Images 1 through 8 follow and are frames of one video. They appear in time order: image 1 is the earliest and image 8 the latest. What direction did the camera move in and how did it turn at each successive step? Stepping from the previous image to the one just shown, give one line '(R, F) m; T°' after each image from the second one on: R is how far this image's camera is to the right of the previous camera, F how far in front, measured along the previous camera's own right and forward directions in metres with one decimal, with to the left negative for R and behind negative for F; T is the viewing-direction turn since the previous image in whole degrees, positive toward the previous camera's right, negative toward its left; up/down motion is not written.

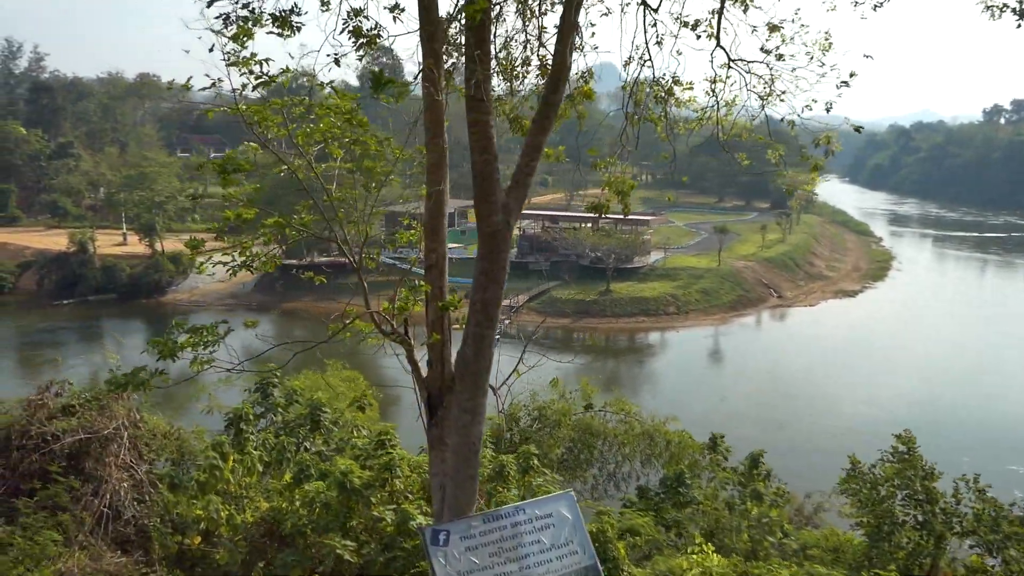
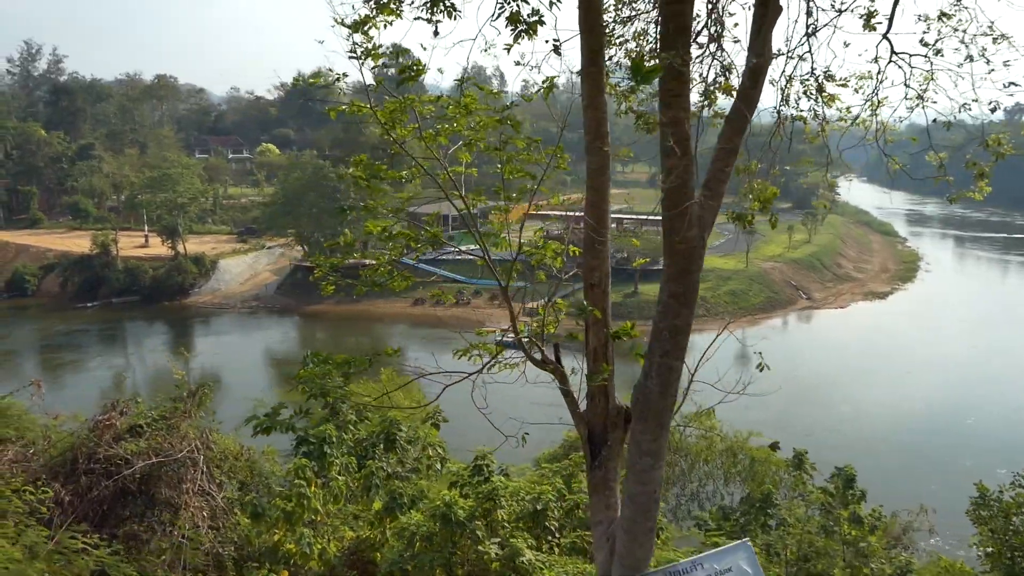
(-0.4, +0.3) m; -1°
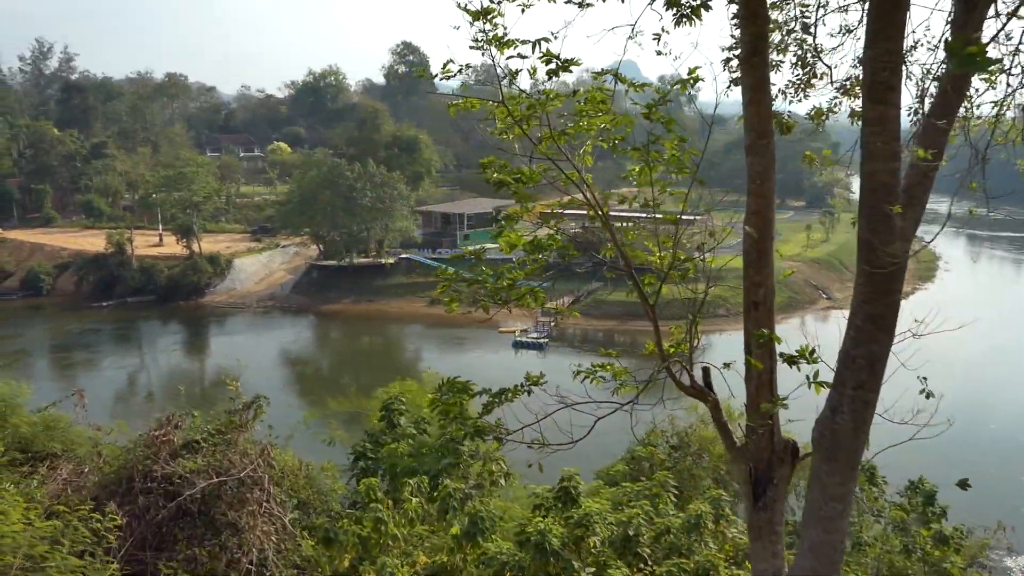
(-0.3, +0.2) m; 0°
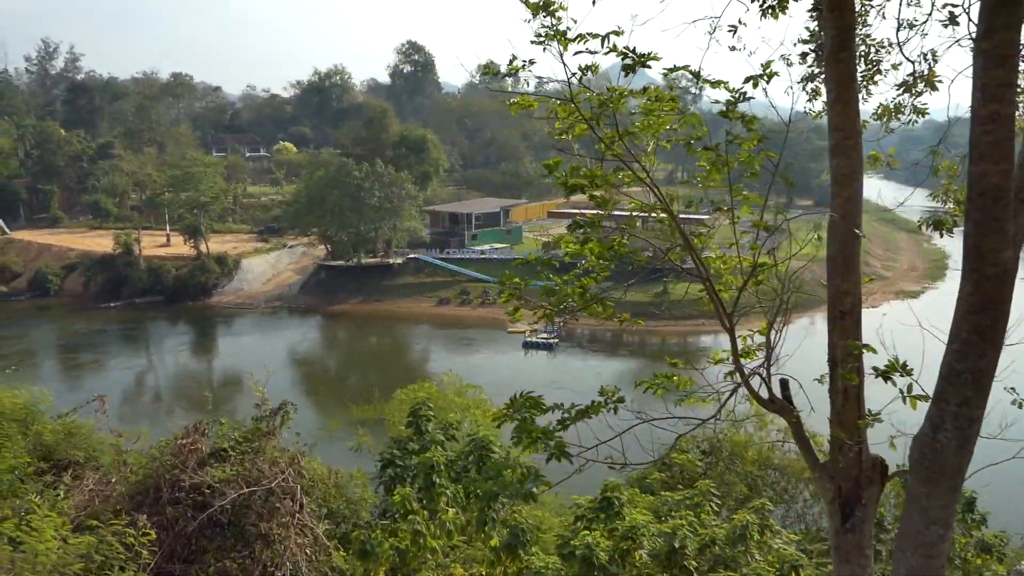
(-0.1, +0.1) m; 0°
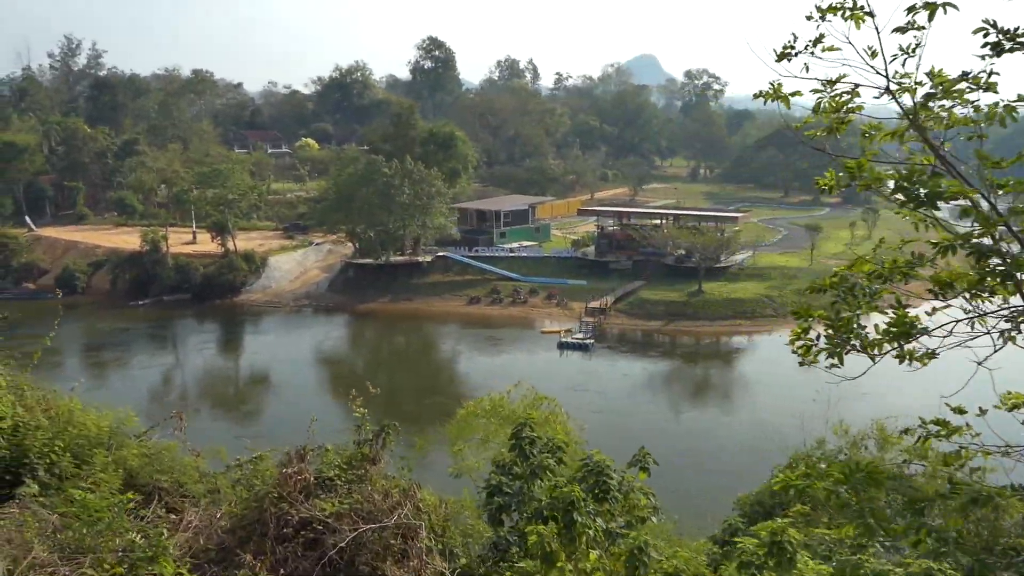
(-0.5, +0.3) m; -1°
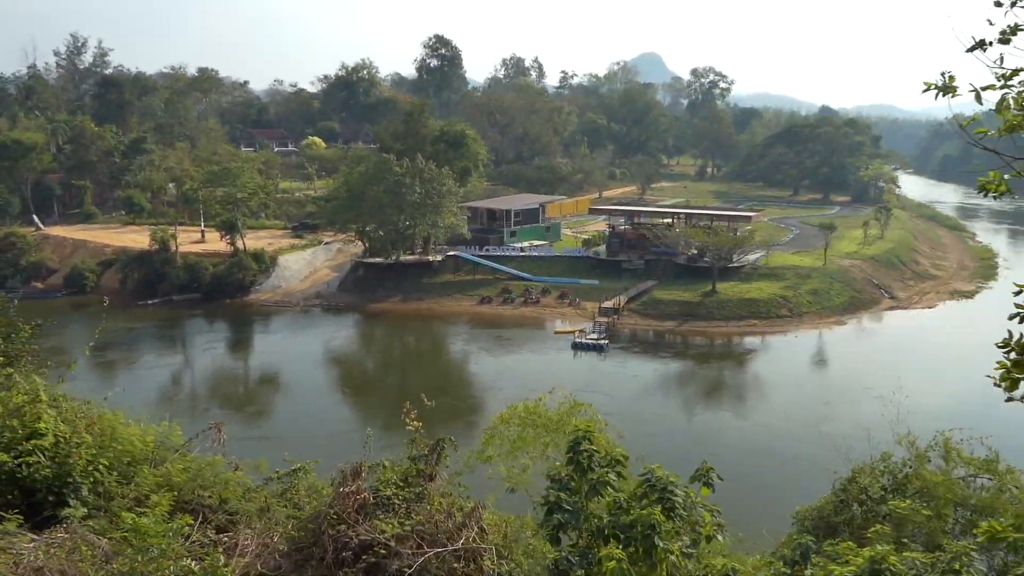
(-0.3, +0.2) m; 0°
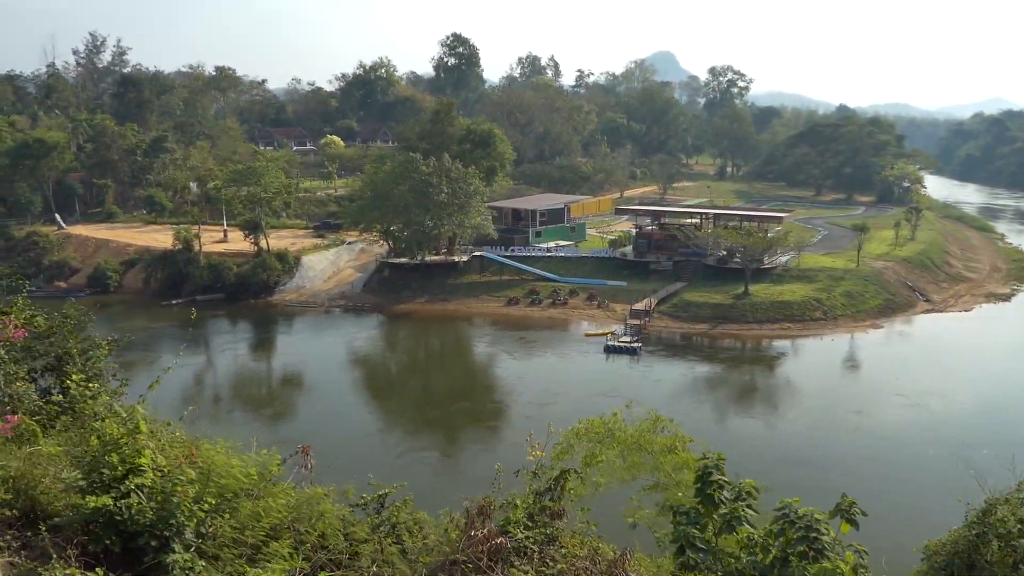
(-0.5, +0.3) m; -1°
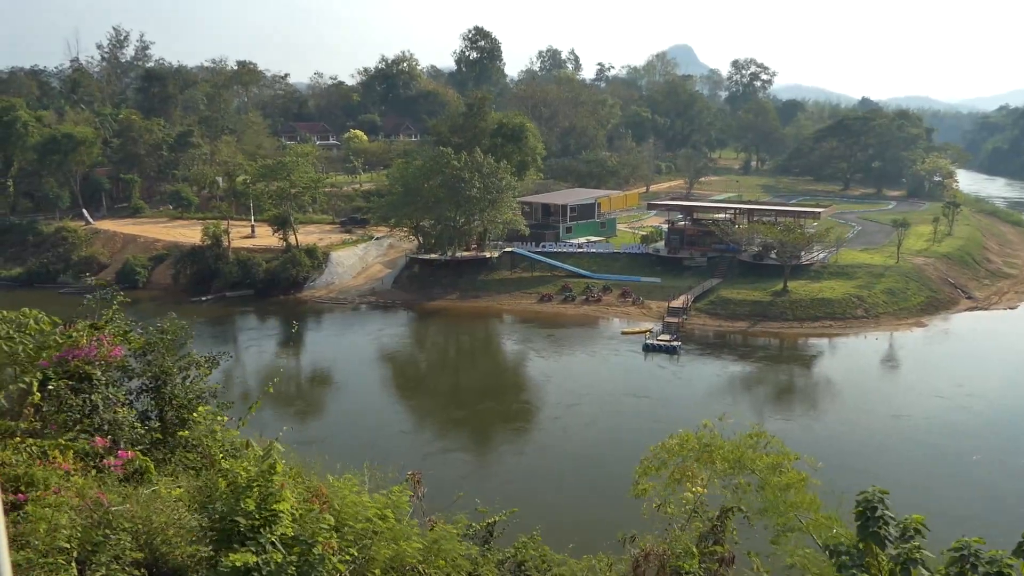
(-0.5, +0.3) m; -1°
